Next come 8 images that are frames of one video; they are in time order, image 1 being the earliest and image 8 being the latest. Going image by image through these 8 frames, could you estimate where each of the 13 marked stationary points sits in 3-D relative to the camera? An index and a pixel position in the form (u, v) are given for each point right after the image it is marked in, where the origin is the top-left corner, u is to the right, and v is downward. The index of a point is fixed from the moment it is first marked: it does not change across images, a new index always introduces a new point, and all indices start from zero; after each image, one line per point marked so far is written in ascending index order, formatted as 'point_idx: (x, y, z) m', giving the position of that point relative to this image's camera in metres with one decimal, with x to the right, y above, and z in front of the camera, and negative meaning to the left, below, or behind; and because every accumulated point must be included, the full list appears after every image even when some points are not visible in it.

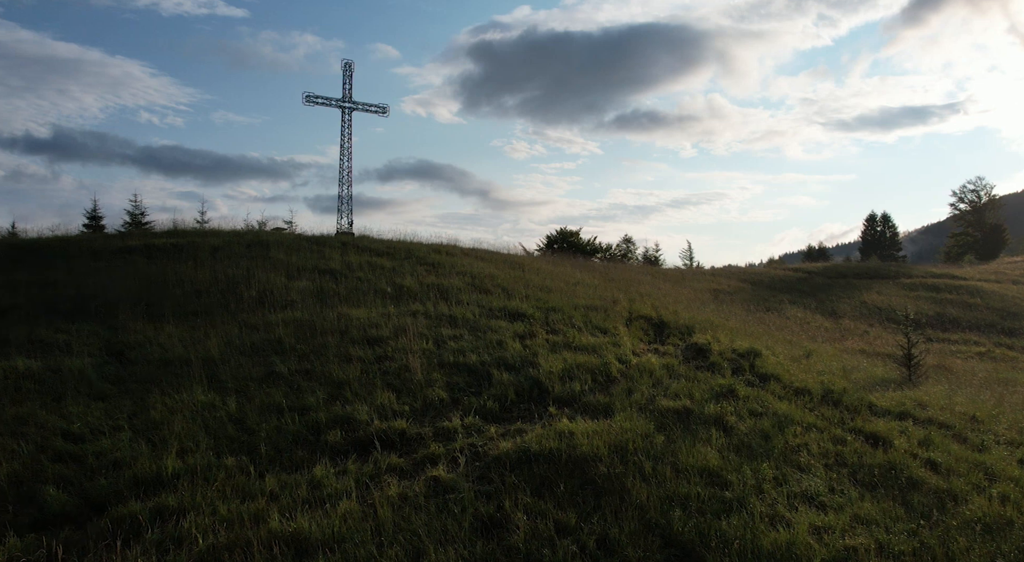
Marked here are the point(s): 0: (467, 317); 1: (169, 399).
0: (-0.8, -0.6, +14.5) m
1: (-4.0, -1.4, +10.1) m
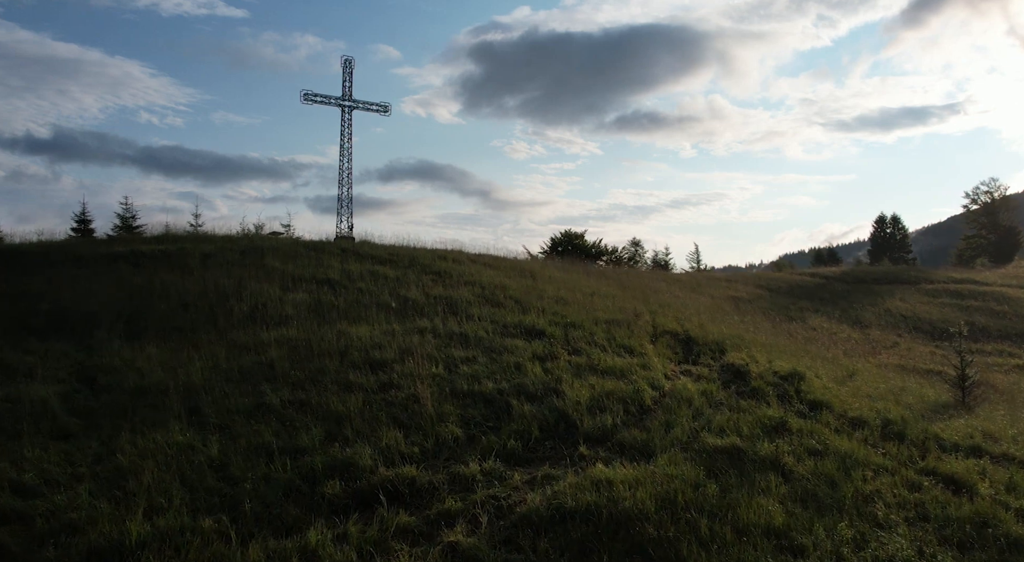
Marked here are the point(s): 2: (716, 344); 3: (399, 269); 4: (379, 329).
0: (-0.5, -0.9, +13.1) m
1: (-3.8, -1.6, +8.7) m
2: (+3.6, -1.1, +15.2) m
3: (-2.5, +0.3, +19.5) m
4: (-2.0, -0.7, +13.2) m
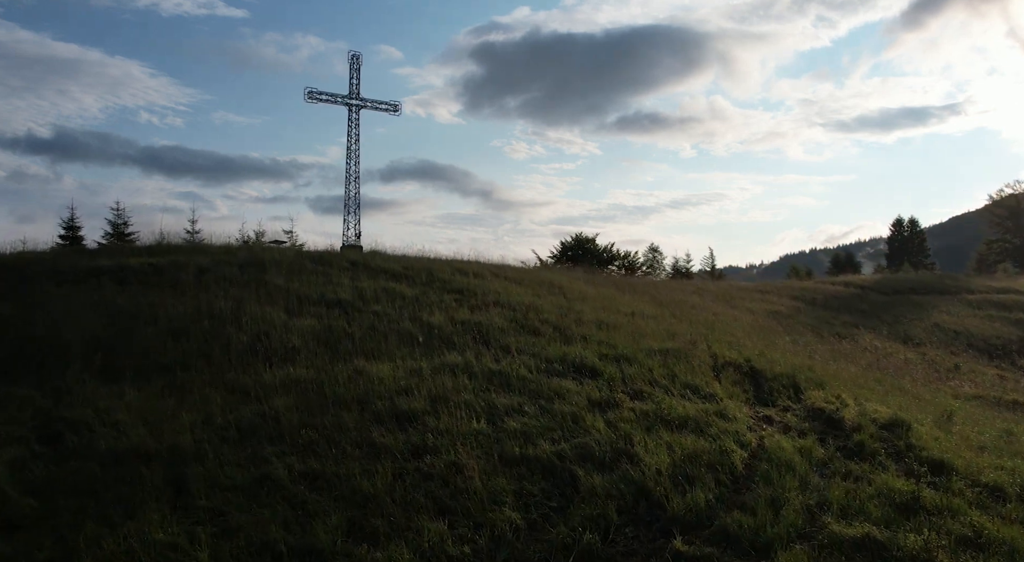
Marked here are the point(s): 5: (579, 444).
0: (+0.1, -1.2, +11.1) m
1: (-3.1, -2.0, +6.7) m
2: (+4.2, -1.5, +13.2) m
3: (-1.9, -0.1, +17.4) m
4: (-1.4, -1.1, +11.2) m
5: (+0.7, -1.7, +8.8) m
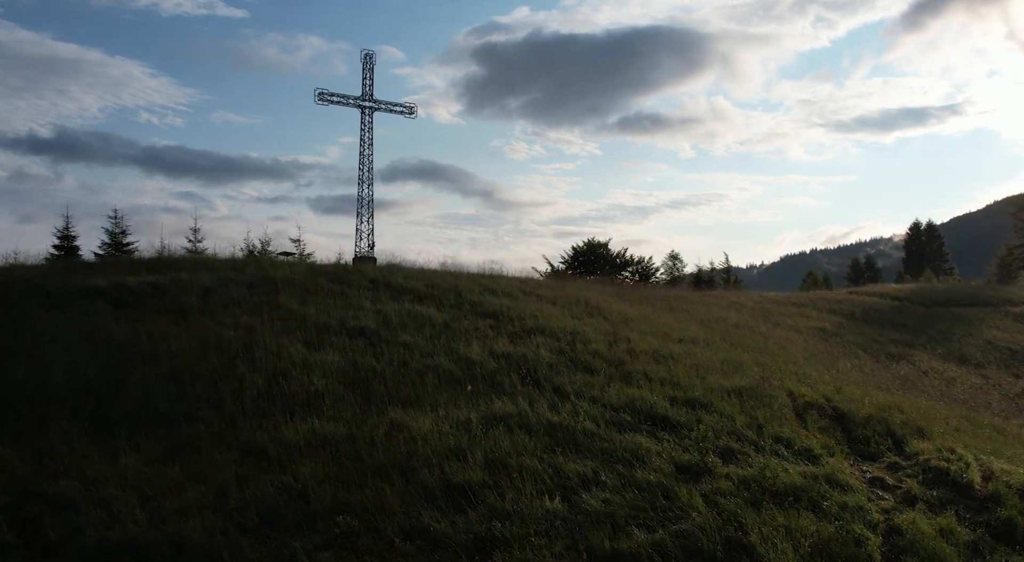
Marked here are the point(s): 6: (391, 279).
0: (+0.8, -1.7, +9.4) m
1: (-2.4, -2.4, +5.0) m
2: (+4.9, -1.9, +11.5) m
3: (-1.2, -0.5, +15.7) m
4: (-0.7, -1.5, +9.5) m
5: (+1.4, -2.1, +7.1) m
6: (-2.6, 0.0, +18.7) m
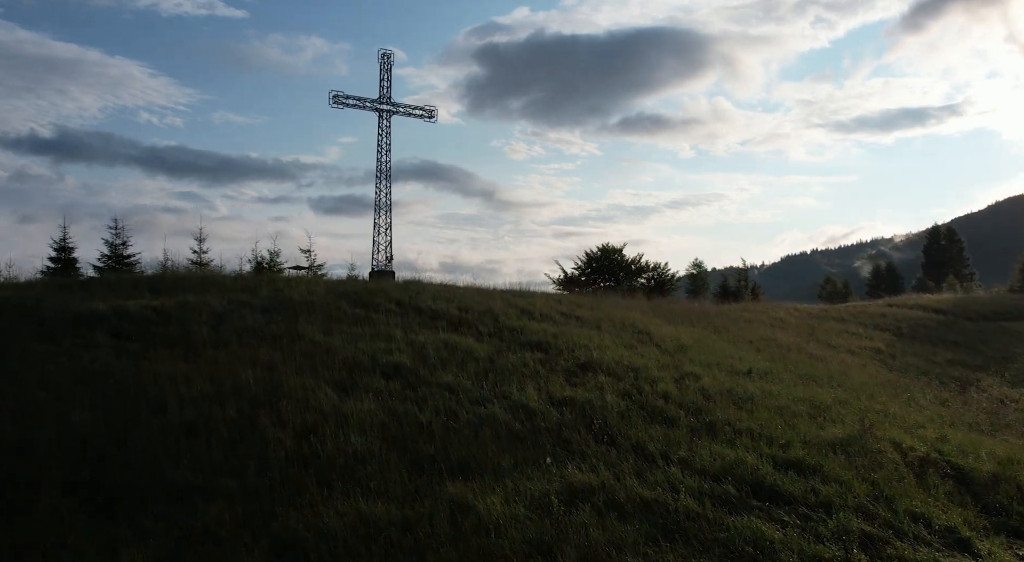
0: (+1.6, -2.1, +7.7) m
1: (-1.6, -2.8, +3.3) m
2: (+5.7, -2.4, +9.8) m
3: (-0.4, -1.0, +14.1) m
4: (+0.1, -2.0, +7.8) m
5: (+2.2, -2.5, +5.4) m
6: (-1.8, -0.4, +17.0) m
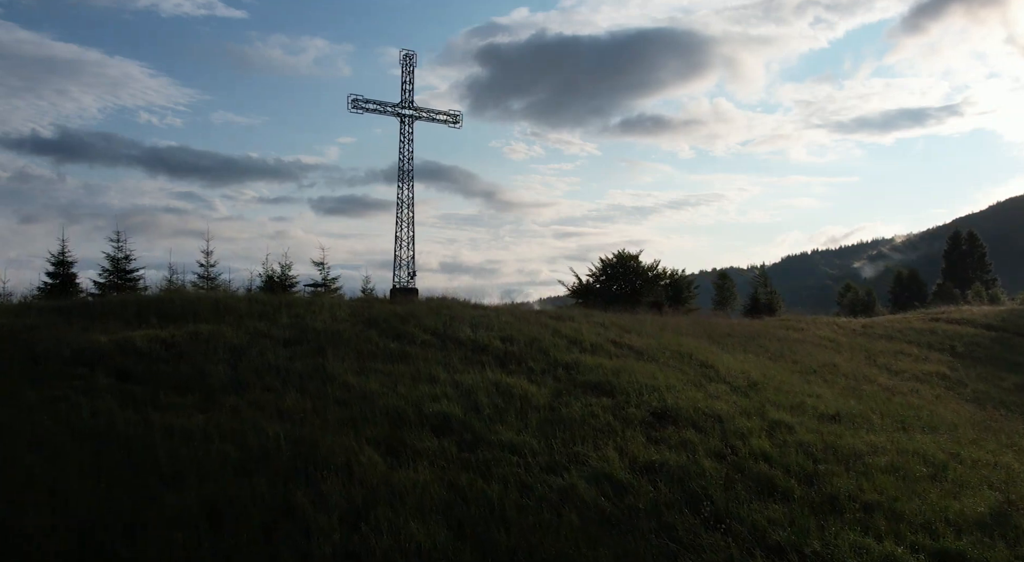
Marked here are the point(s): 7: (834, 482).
0: (+2.5, -2.6, +6.0) m
1: (-0.8, -3.3, +1.6) m
2: (+6.6, -2.8, +8.1) m
3: (+0.4, -1.4, +12.3) m
4: (+0.9, -2.4, +6.1) m
5: (+3.0, -3.0, +3.7) m
6: (-1.0, -0.9, +15.3) m
7: (+3.5, -2.2, +9.3) m
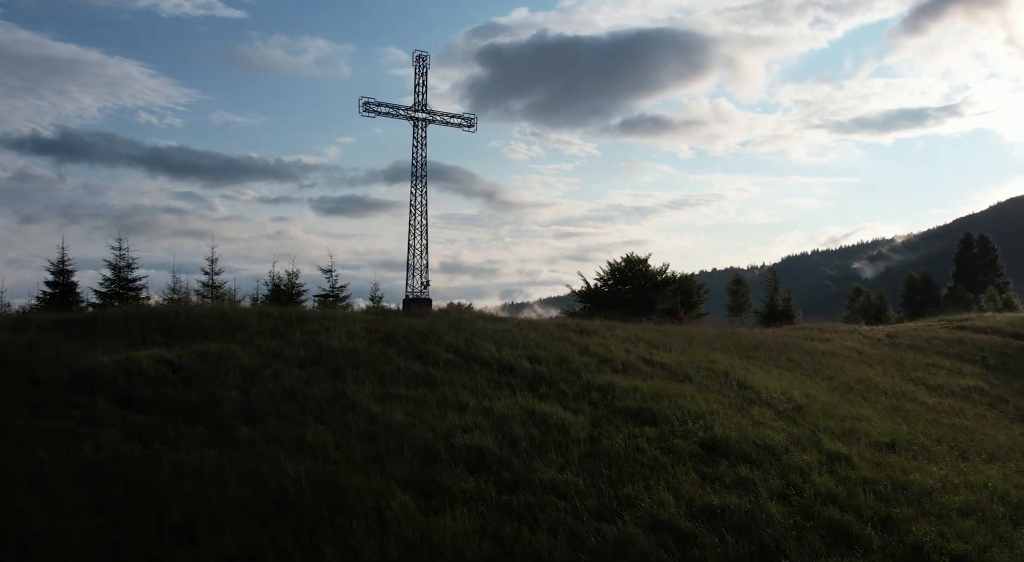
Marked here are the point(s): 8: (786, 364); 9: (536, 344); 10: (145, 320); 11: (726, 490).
0: (+2.9, -2.8, +5.1) m
1: (-0.3, -3.5, +0.7) m
2: (+7.0, -3.1, +7.2) m
3: (+0.9, -1.7, +11.5) m
4: (+1.4, -2.7, +5.2) m
5: (+3.5, -3.2, +2.9) m
6: (-0.5, -1.1, +14.5) m
7: (+3.9, -2.4, +8.4) m
8: (+6.1, -1.8, +19.1) m
9: (+0.4, -1.1, +15.5) m
10: (-6.8, -0.7, +15.8) m
11: (+2.2, -2.2, +9.0) m
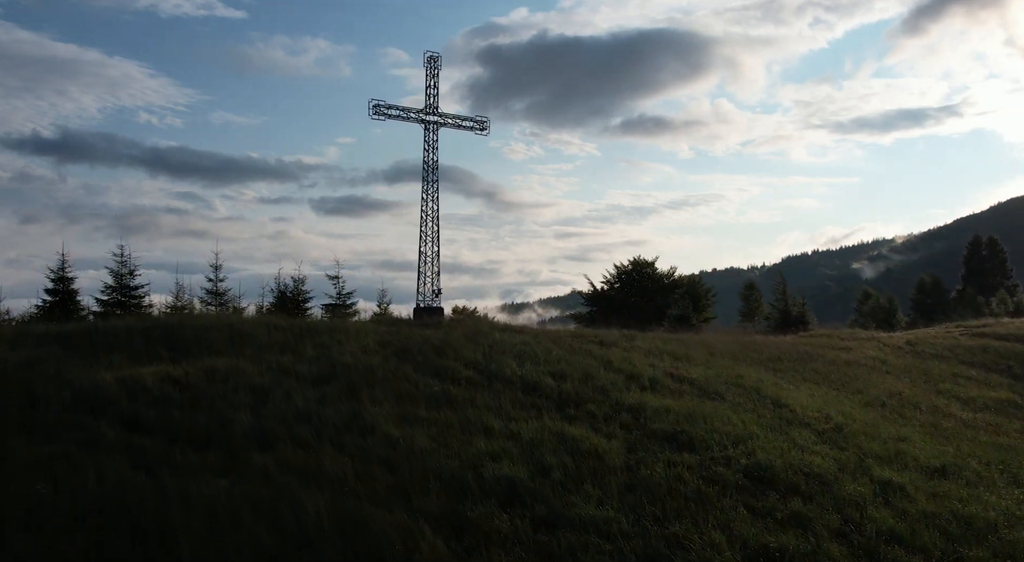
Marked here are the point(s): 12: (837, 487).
0: (+3.3, -3.0, +4.4) m
1: (0.0, -3.7, 0.0) m
2: (+7.4, -3.3, +6.5) m
3: (+1.2, -1.9, +10.8) m
4: (+1.7, -2.9, +4.5) m
5: (+3.8, -3.4, +2.2) m
6: (-0.2, -1.3, +13.8) m
7: (+4.3, -2.6, +7.7) m
8: (+6.4, -2.0, +18.5) m
9: (+0.8, -1.3, +14.8) m
10: (-6.4, -0.9, +15.1) m
11: (+2.6, -2.4, +8.3) m
12: (+3.7, -2.3, +9.6) m
